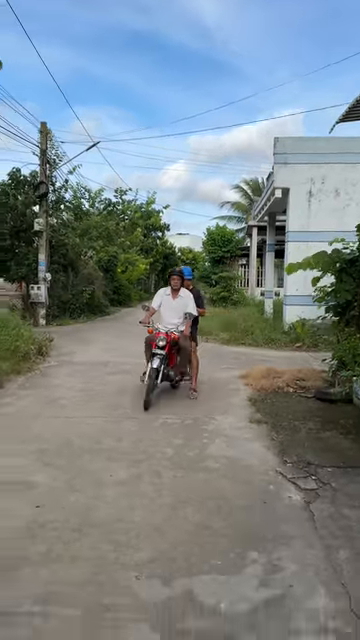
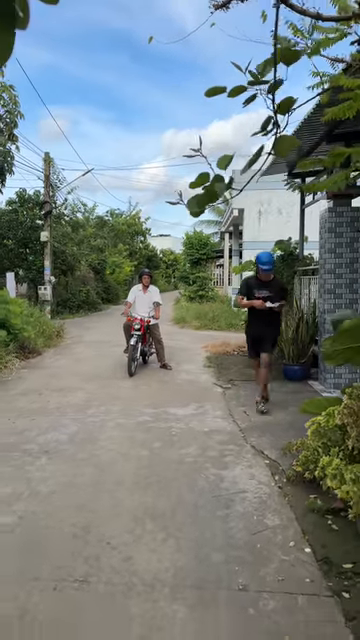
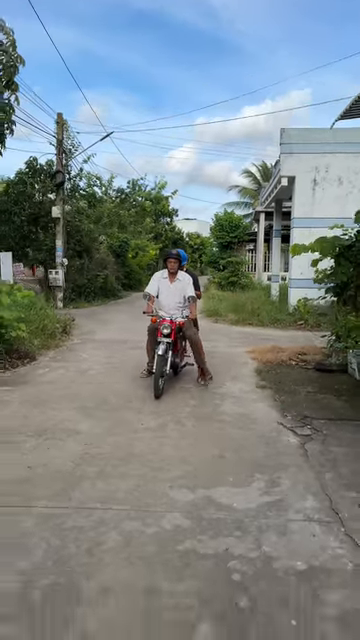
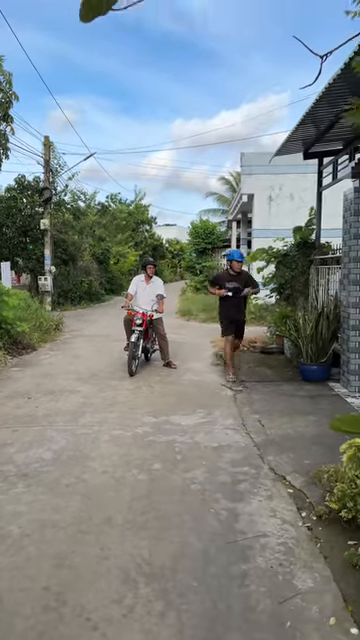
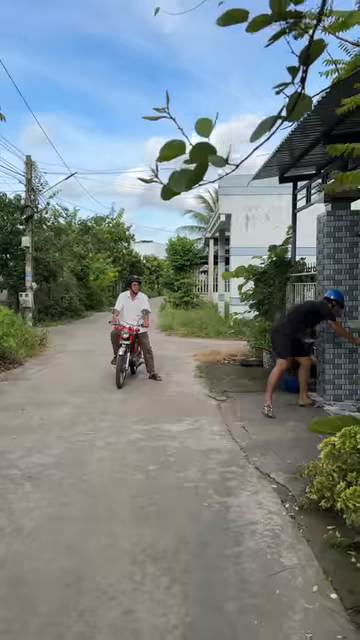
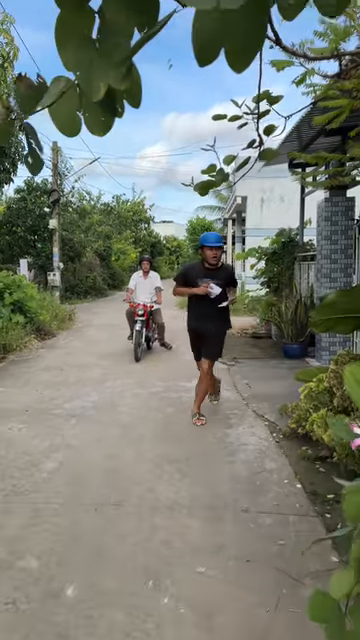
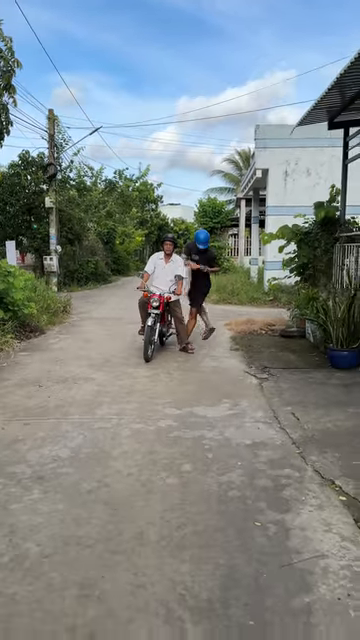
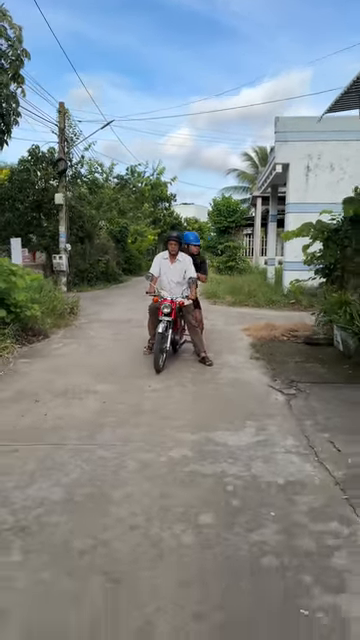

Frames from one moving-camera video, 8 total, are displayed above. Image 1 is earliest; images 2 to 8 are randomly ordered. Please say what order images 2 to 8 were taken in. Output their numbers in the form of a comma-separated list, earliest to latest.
3, 8, 7, 4, 5, 2, 6
